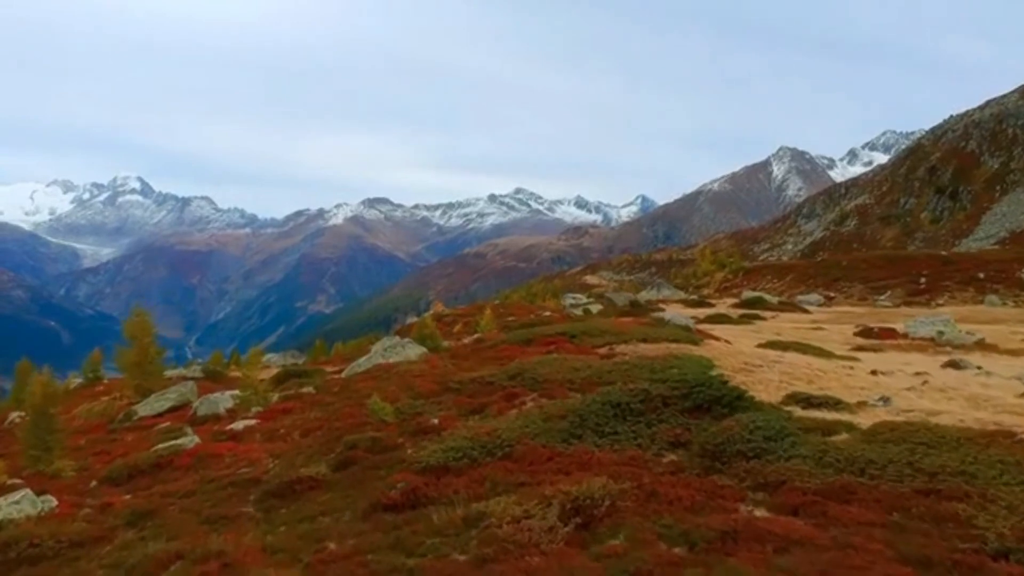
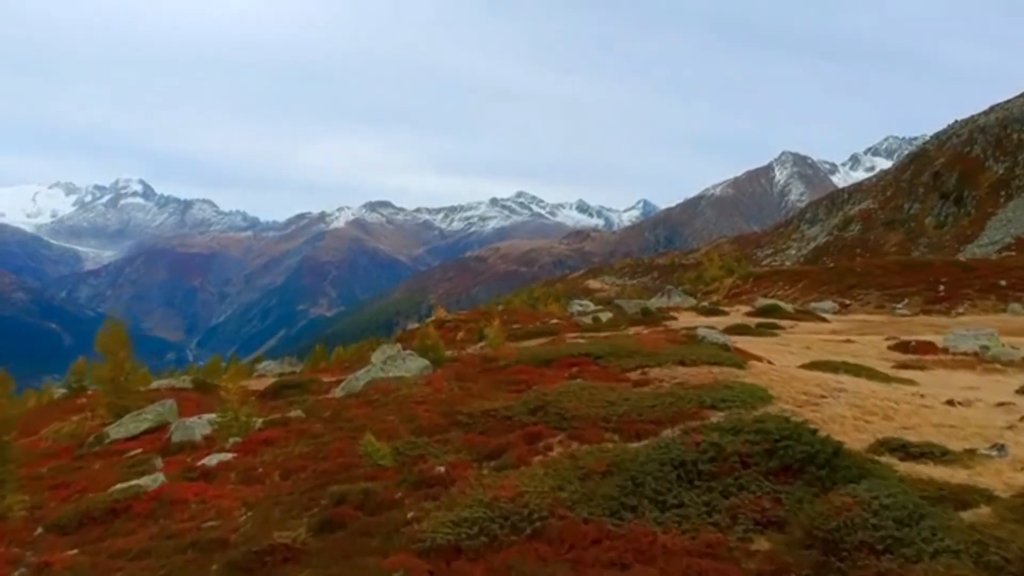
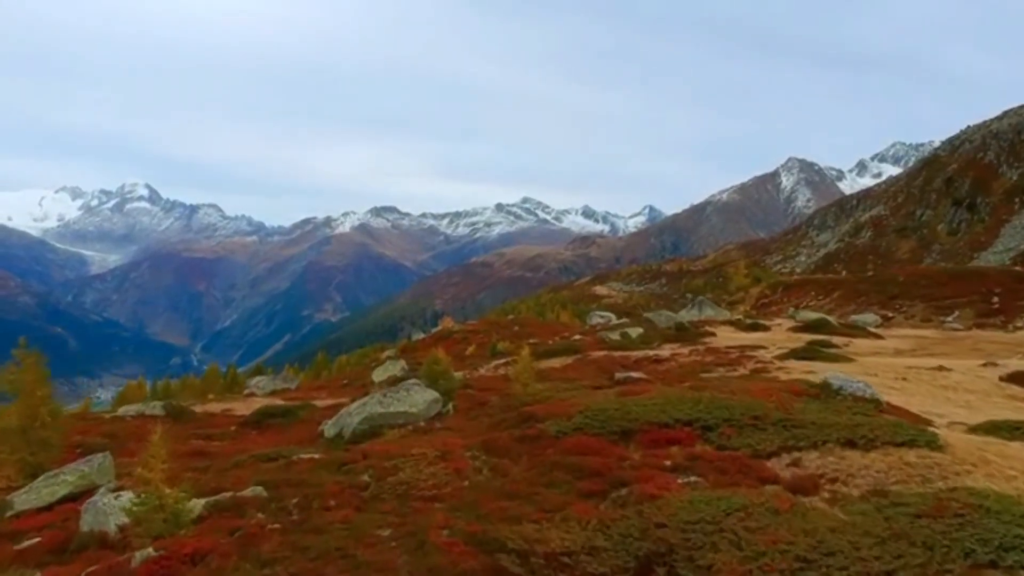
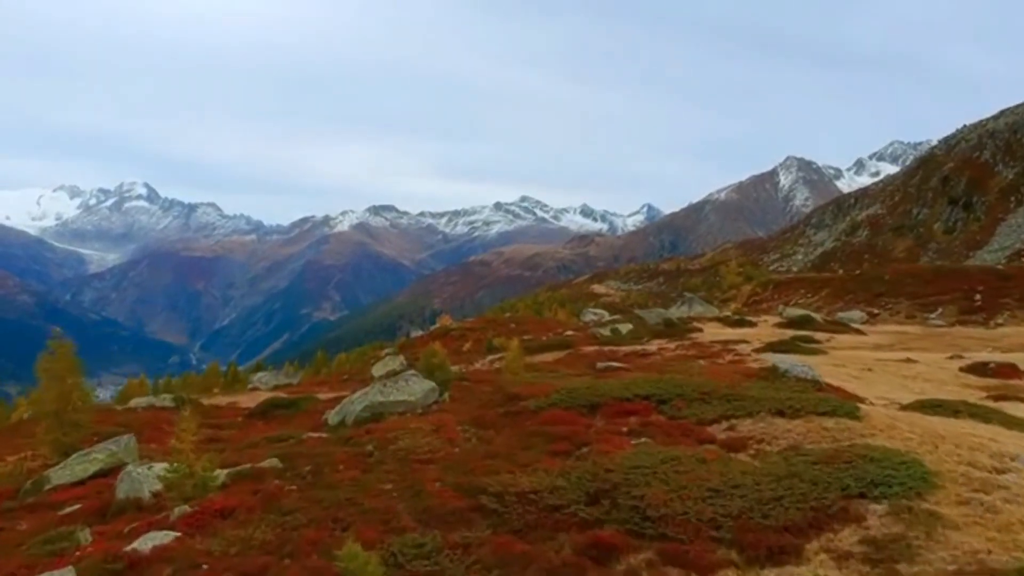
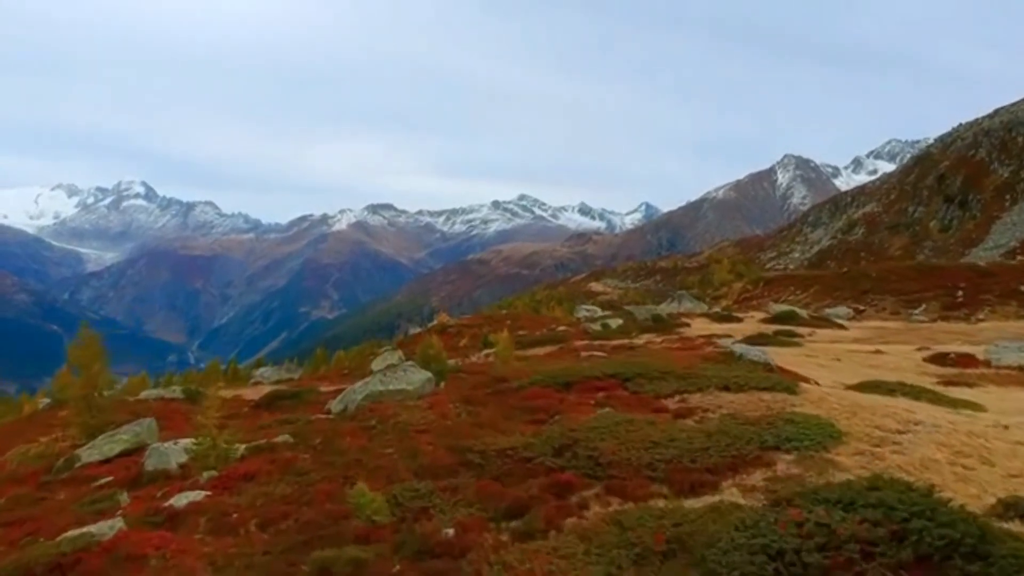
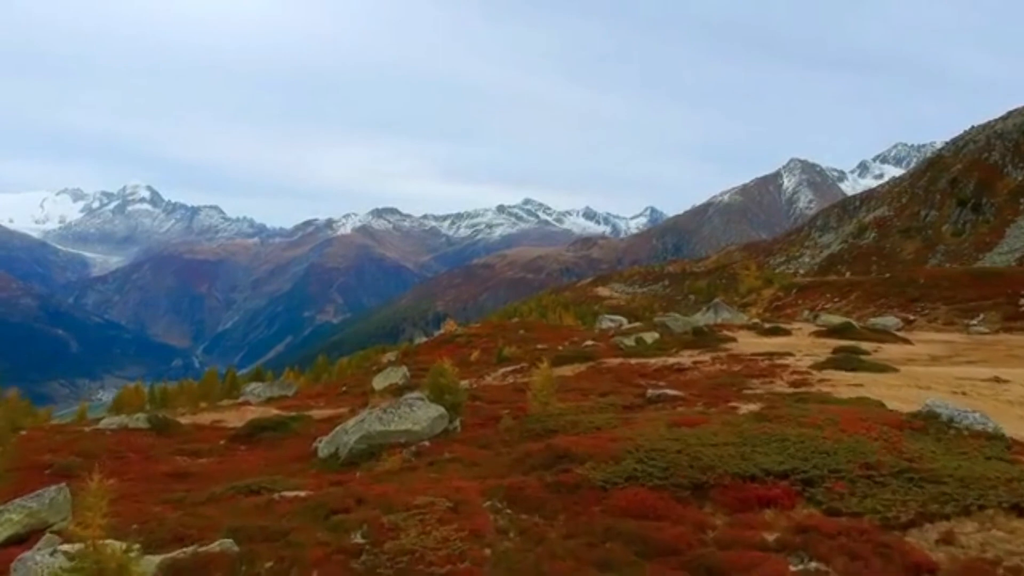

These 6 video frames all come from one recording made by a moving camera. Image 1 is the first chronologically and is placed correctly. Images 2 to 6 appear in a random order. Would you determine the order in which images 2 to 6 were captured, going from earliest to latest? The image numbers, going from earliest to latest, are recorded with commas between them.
2, 5, 4, 3, 6
